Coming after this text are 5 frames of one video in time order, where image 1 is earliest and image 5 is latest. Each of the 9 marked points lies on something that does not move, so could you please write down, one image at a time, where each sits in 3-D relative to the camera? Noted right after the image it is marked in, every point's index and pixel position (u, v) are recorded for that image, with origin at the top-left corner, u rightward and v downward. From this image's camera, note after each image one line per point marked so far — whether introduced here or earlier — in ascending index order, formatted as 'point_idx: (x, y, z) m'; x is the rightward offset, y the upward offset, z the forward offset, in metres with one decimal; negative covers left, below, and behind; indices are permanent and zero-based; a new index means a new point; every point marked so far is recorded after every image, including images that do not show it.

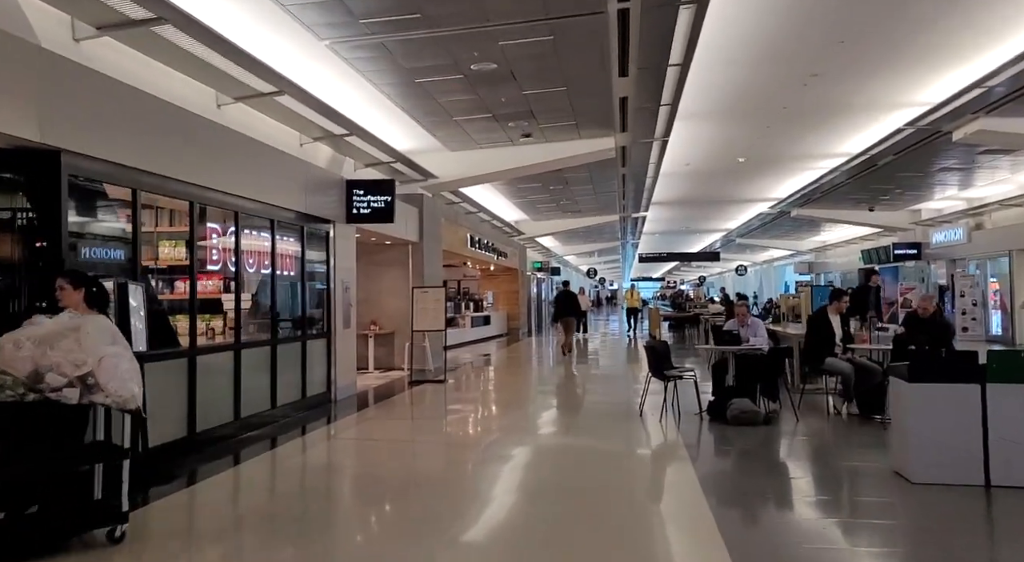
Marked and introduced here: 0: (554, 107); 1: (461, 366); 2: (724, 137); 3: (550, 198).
0: (+0.5, +2.2, +8.5) m
1: (-0.9, -1.6, +13.1) m
2: (+3.7, +2.5, +11.9) m
3: (+0.9, +1.9, +15.2) m
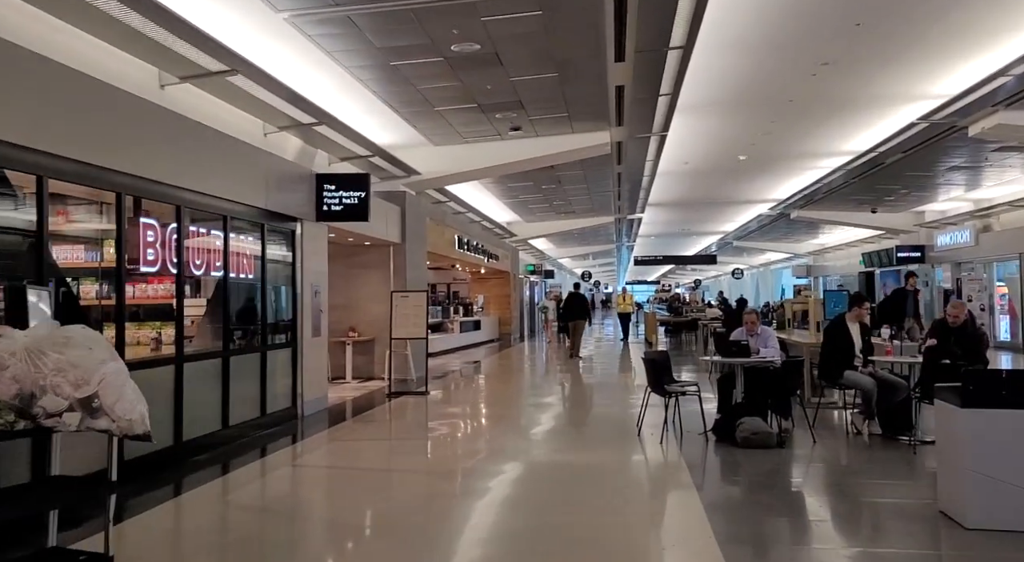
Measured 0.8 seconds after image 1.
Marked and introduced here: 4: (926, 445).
0: (+0.4, +2.1, +7.8) m
1: (-1.1, -1.7, +12.5) m
2: (+3.5, +2.5, +11.3) m
3: (+0.7, +1.8, +14.6) m
4: (+3.2, -1.2, +5.2) m
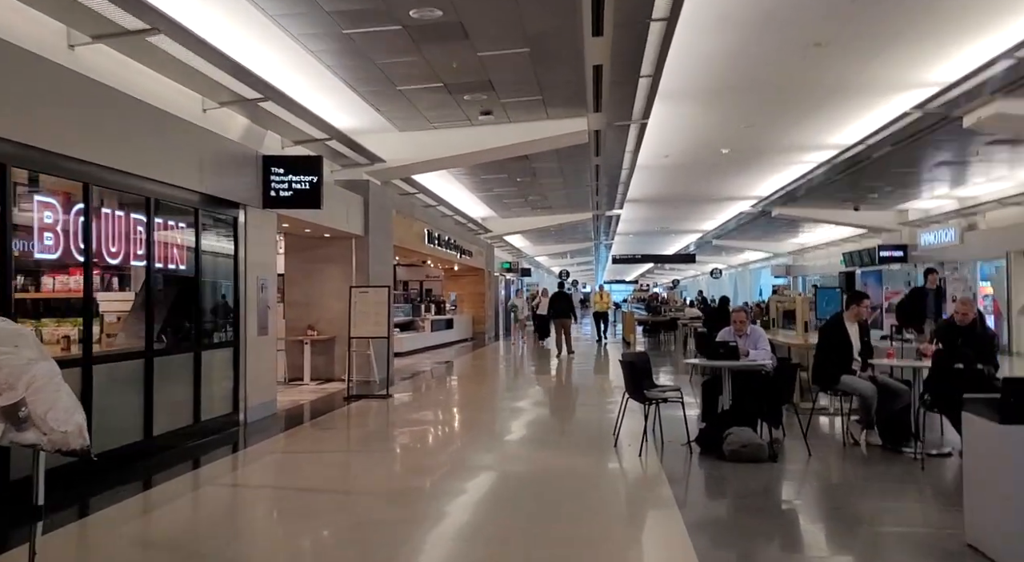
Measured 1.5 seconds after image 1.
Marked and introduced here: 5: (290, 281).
0: (0.0, +2.2, +7.2) m
1: (-1.6, -1.6, +11.8) m
2: (+3.1, +2.5, +10.8) m
3: (+0.1, +1.8, +14.0) m
4: (+2.9, -1.2, +4.7) m
5: (-3.1, 0.0, +9.6) m
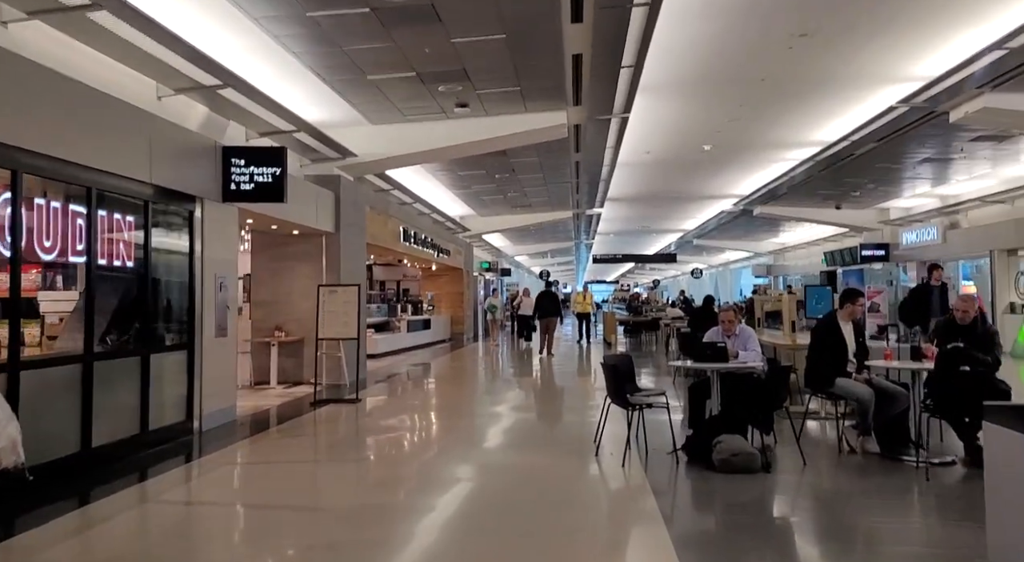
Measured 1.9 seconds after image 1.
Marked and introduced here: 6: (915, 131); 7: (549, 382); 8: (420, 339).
0: (-0.2, +2.2, +6.9) m
1: (-2.0, -1.6, +11.4) m
2: (+2.7, +2.5, +10.5) m
3: (-0.3, +1.9, +13.6) m
4: (+2.7, -1.2, +4.4) m
5: (-3.4, 0.0, +9.2) m
6: (+5.8, +2.1, +9.8) m
7: (+0.6, -1.6, +10.6) m
8: (-2.3, -1.4, +16.7) m
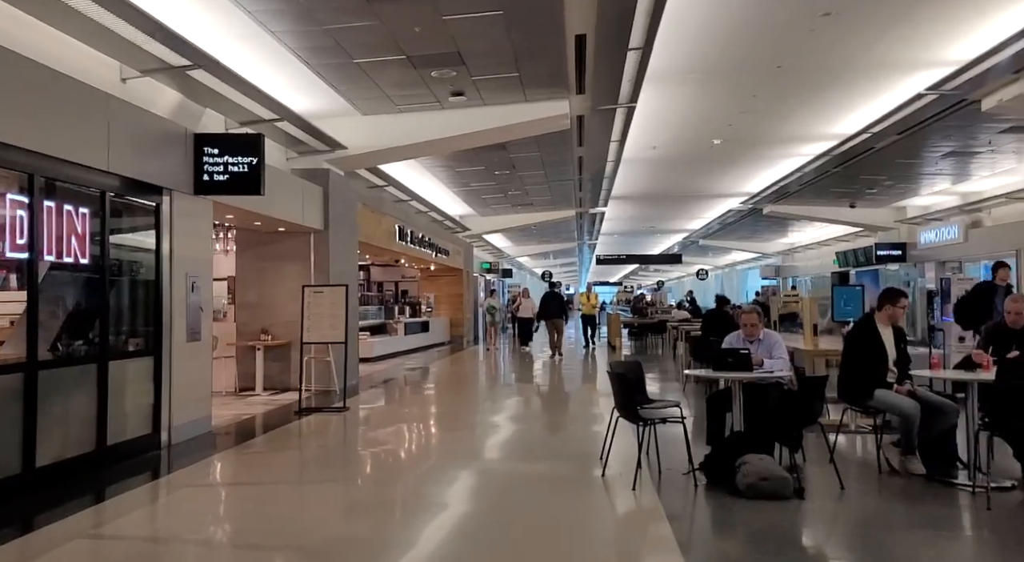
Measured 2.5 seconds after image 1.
0: (-0.2, +2.2, +6.4) m
1: (-2.0, -1.6, +10.9) m
2: (+2.7, +2.5, +10.0) m
3: (-0.3, +1.8, +13.1) m
4: (+2.7, -1.2, +3.9) m
5: (-3.4, 0.0, +8.7) m
6: (+5.8, +2.1, +9.2) m
7: (+0.6, -1.6, +10.0) m
8: (-2.2, -1.5, +16.2) m
